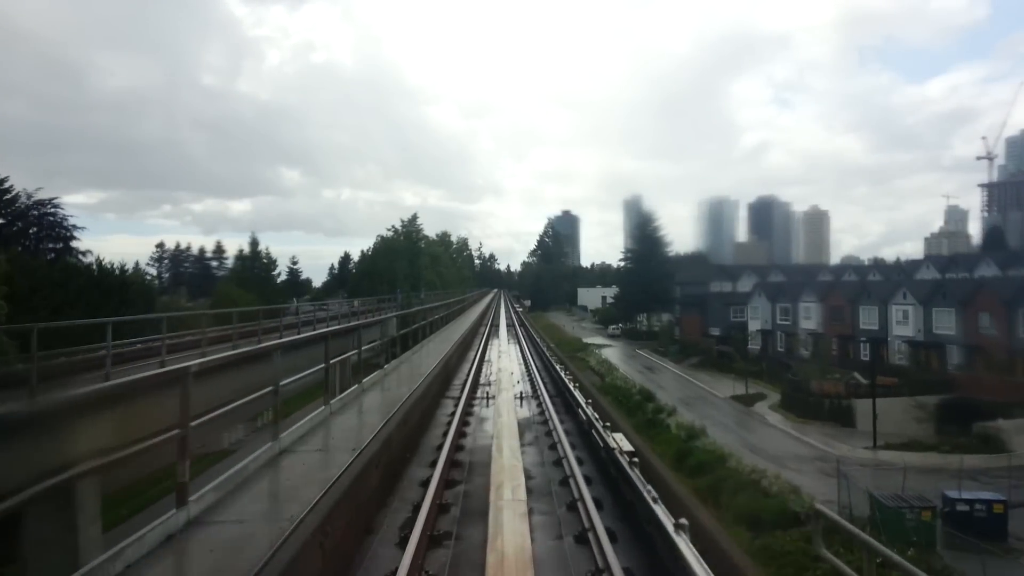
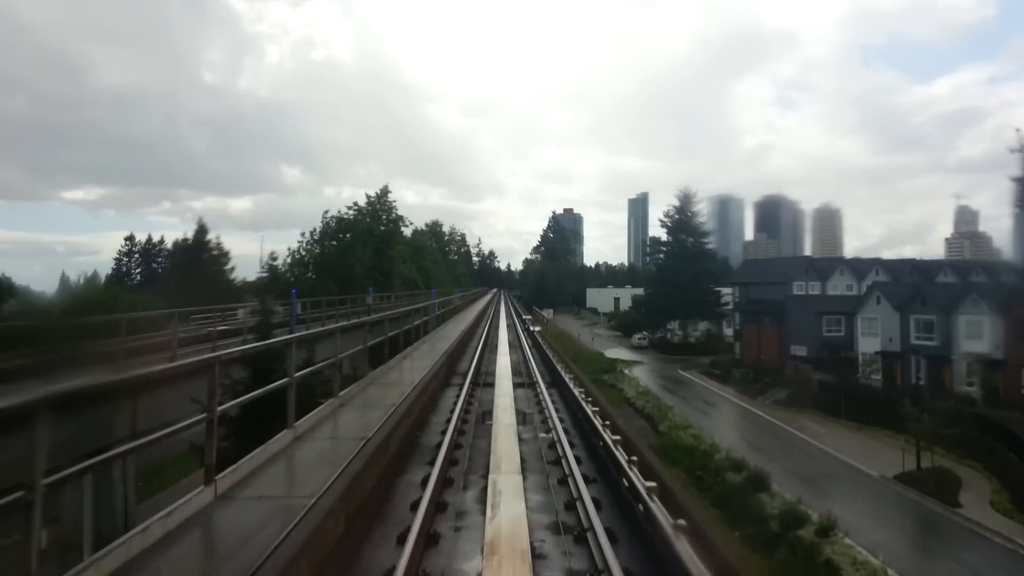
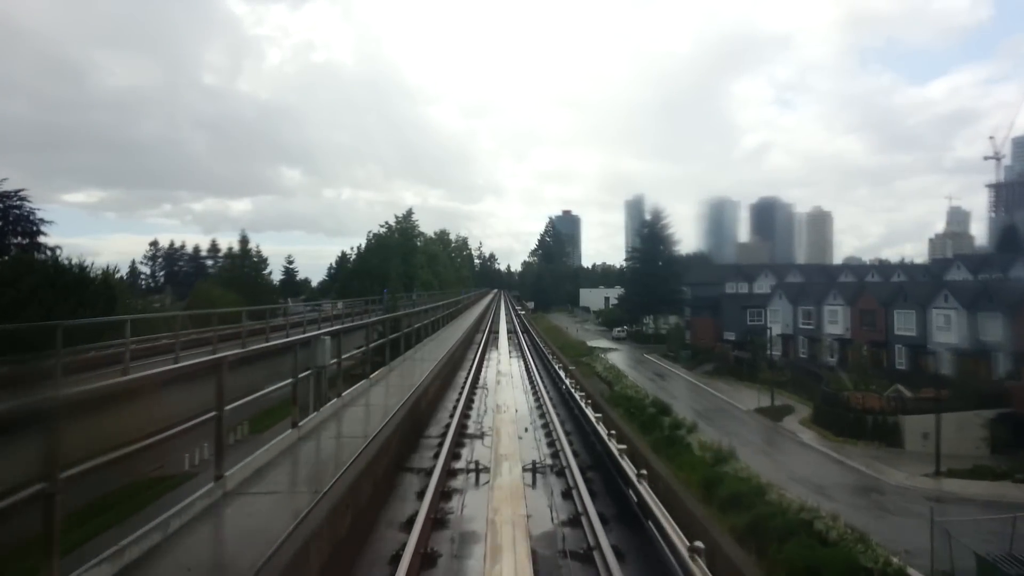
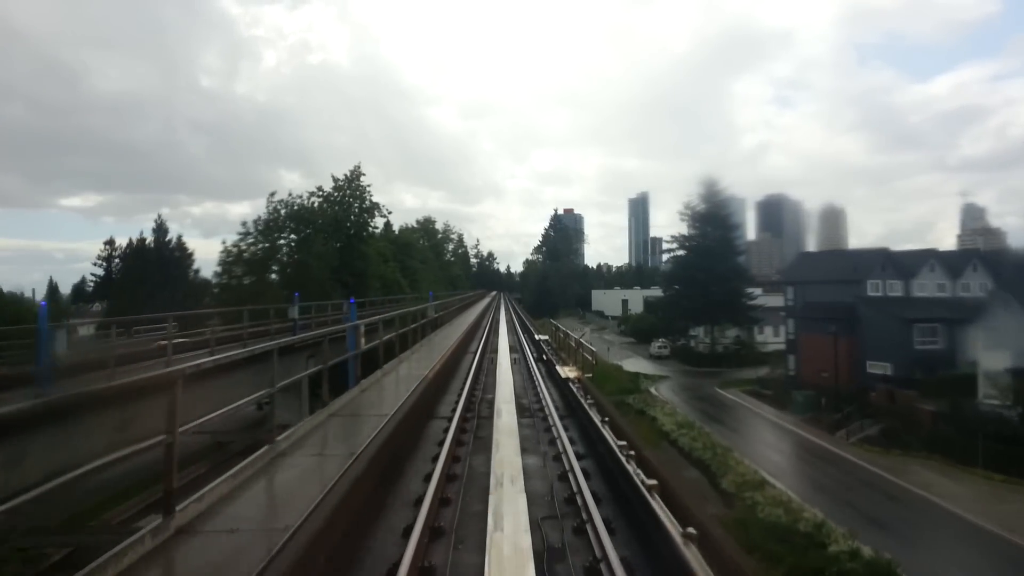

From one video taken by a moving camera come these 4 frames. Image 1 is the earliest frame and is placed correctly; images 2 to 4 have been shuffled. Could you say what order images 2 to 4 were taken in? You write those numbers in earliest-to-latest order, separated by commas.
3, 2, 4
